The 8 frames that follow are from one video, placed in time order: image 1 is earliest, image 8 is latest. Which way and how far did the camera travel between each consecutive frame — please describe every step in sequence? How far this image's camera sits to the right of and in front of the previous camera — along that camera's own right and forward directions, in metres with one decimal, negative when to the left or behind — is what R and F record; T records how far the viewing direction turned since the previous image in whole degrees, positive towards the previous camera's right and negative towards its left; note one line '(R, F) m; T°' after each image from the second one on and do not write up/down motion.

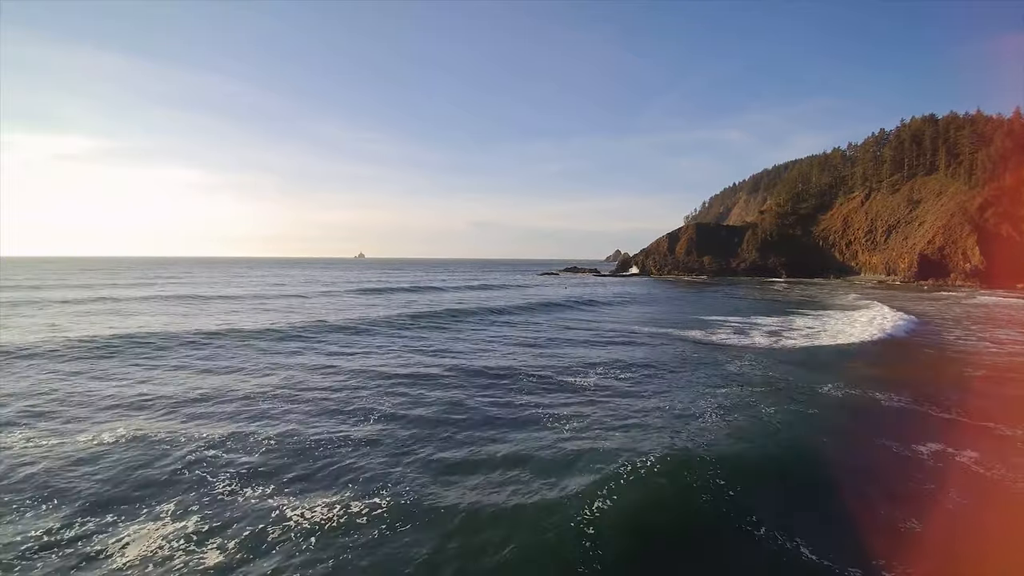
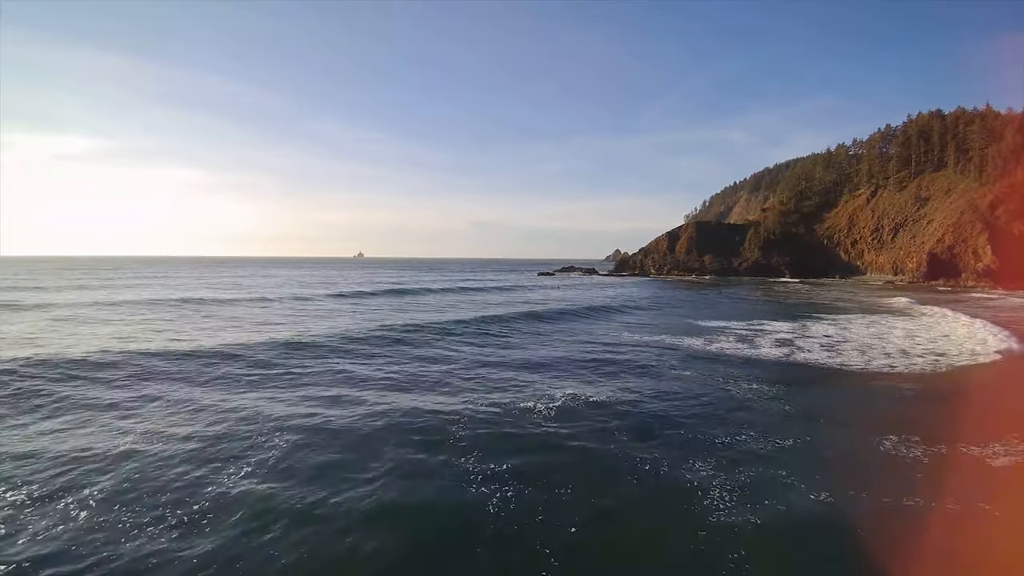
(+1.3, +3.4) m; 0°
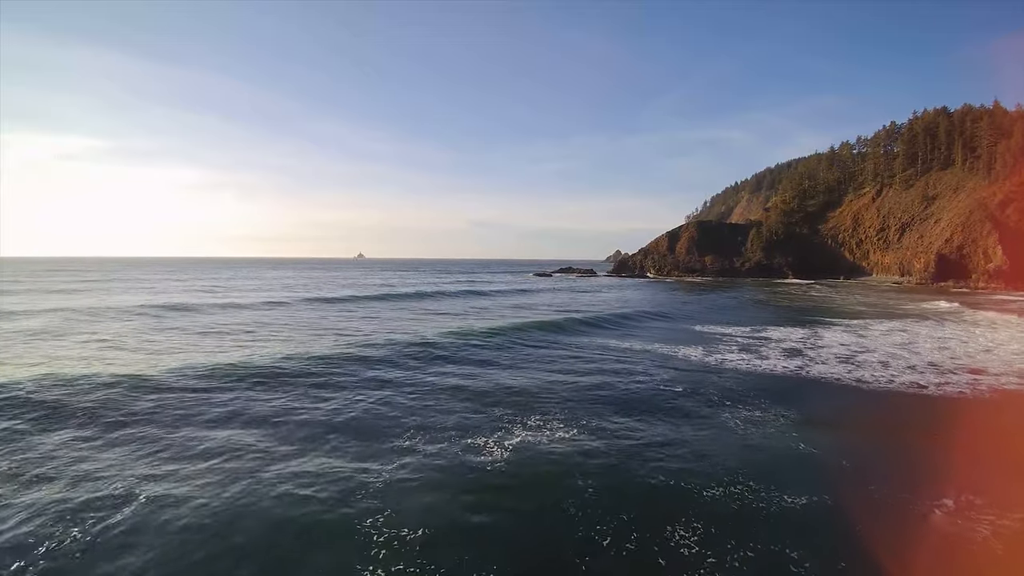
(+0.9, +2.5) m; 0°
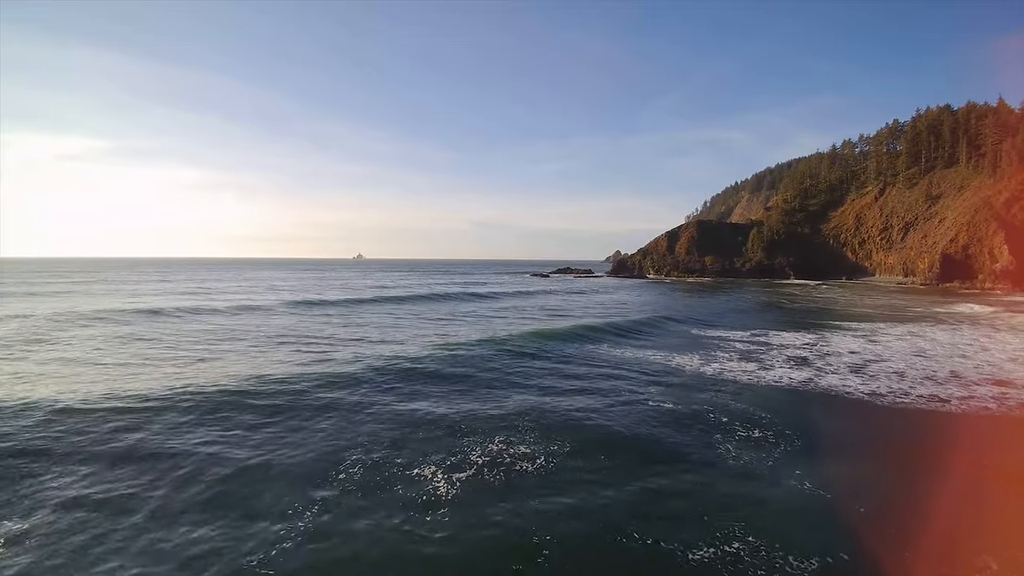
(+0.7, +1.7) m; 0°
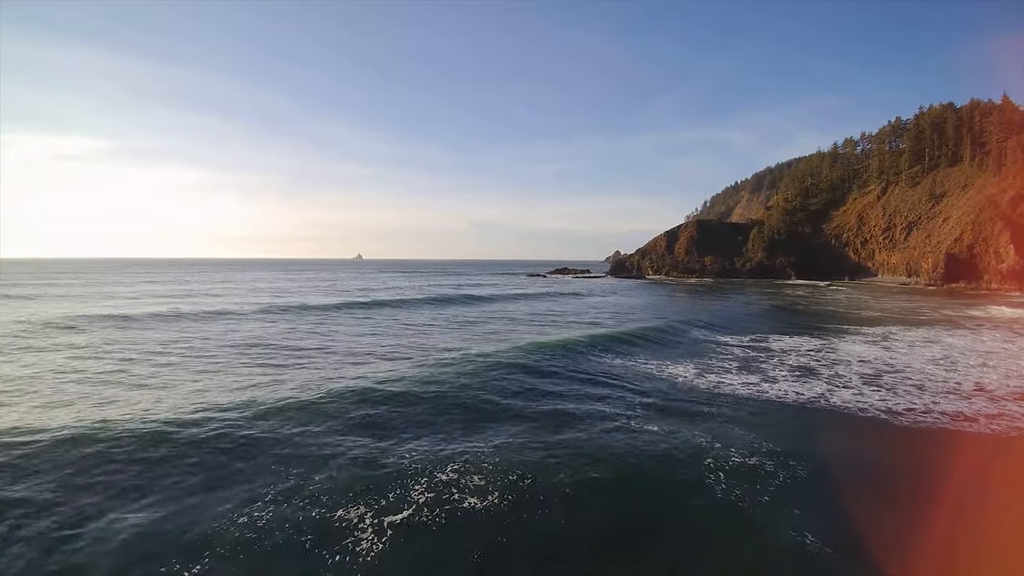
(+0.8, +1.7) m; 0°
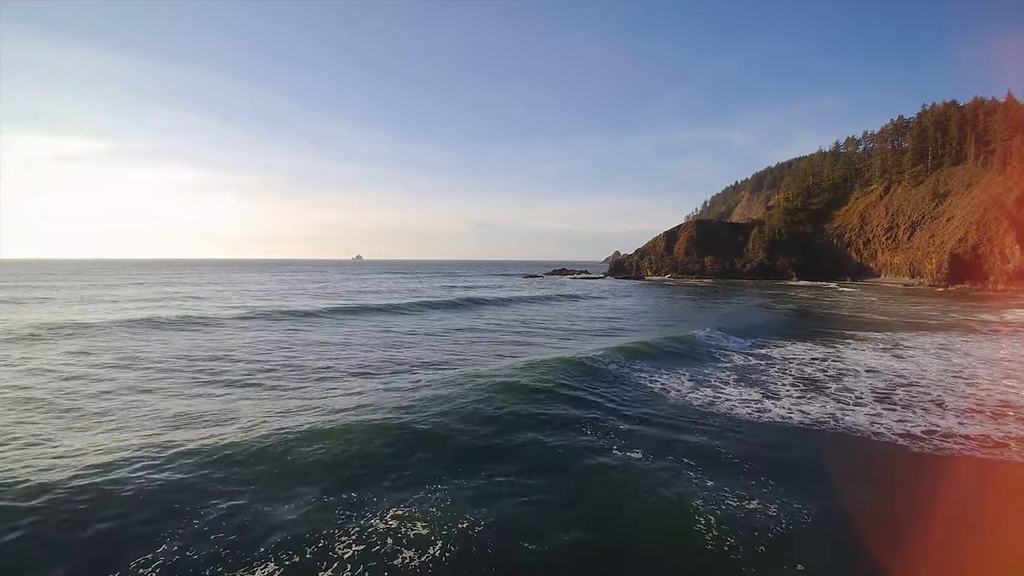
(+0.7, +1.5) m; 0°
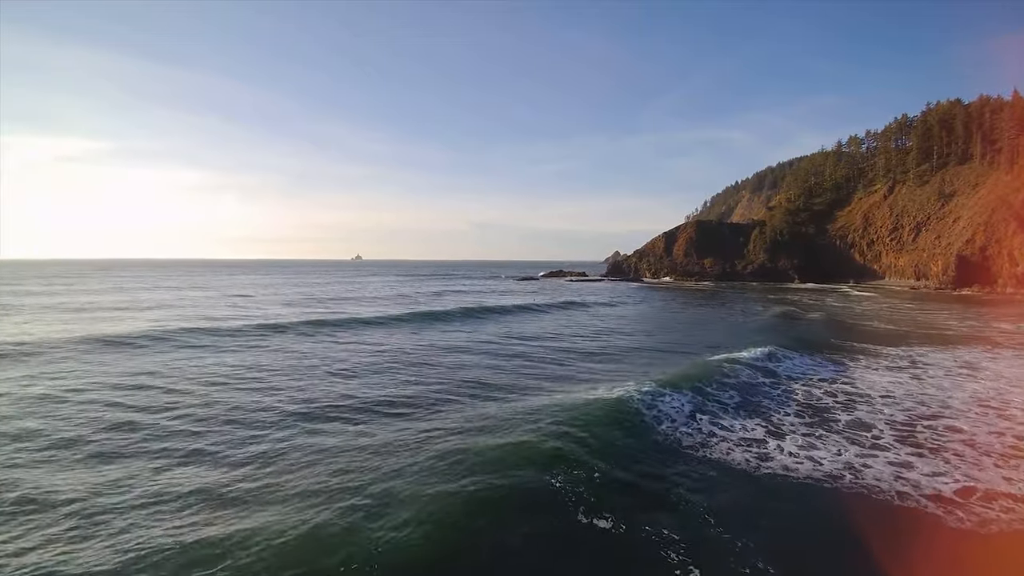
(+1.0, +2.2) m; 0°
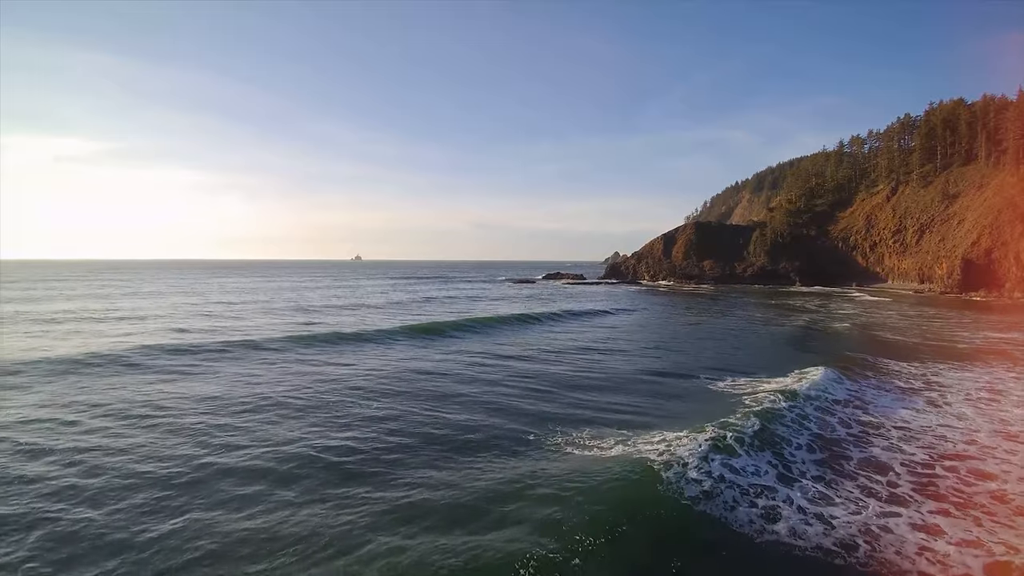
(+0.8, +1.7) m; 0°
